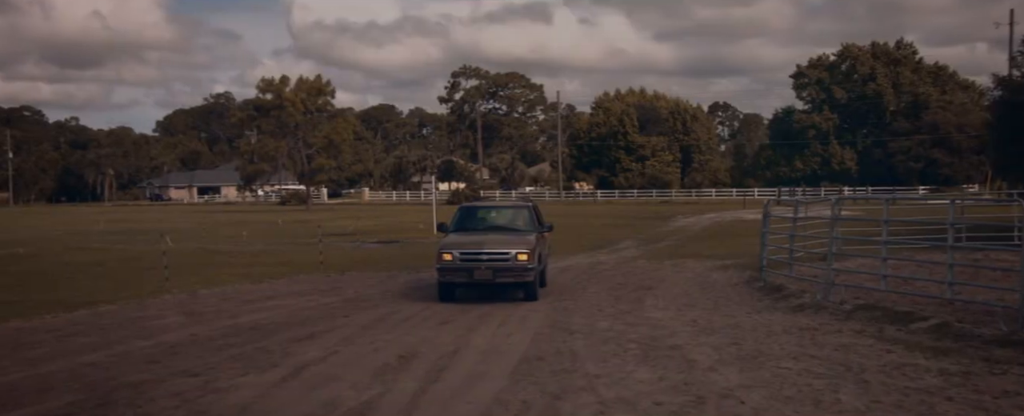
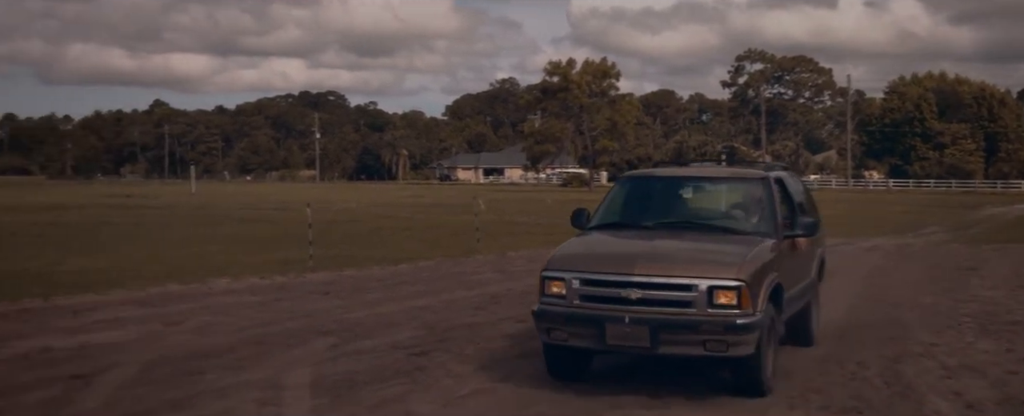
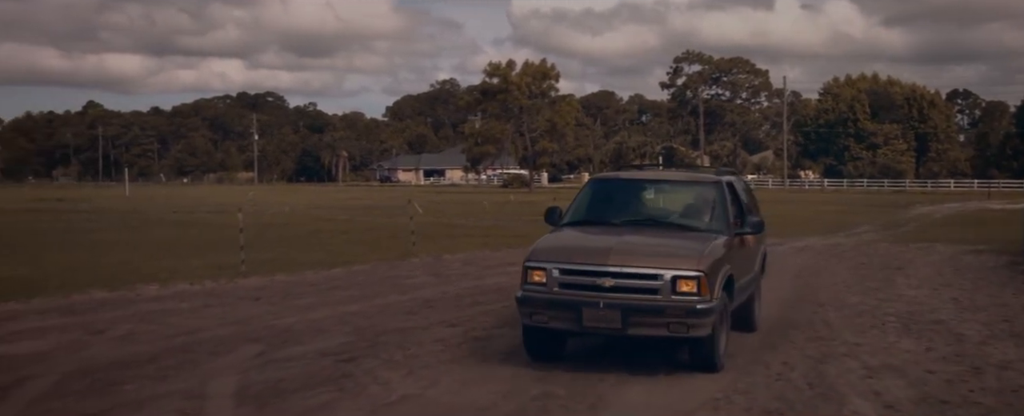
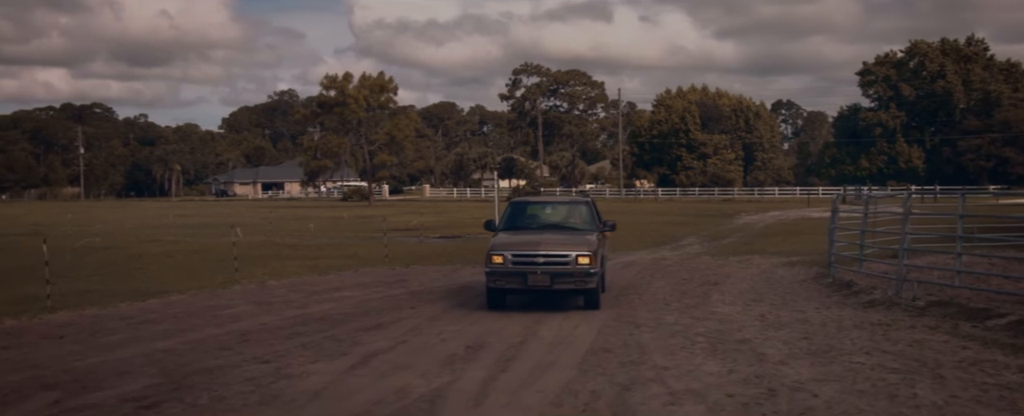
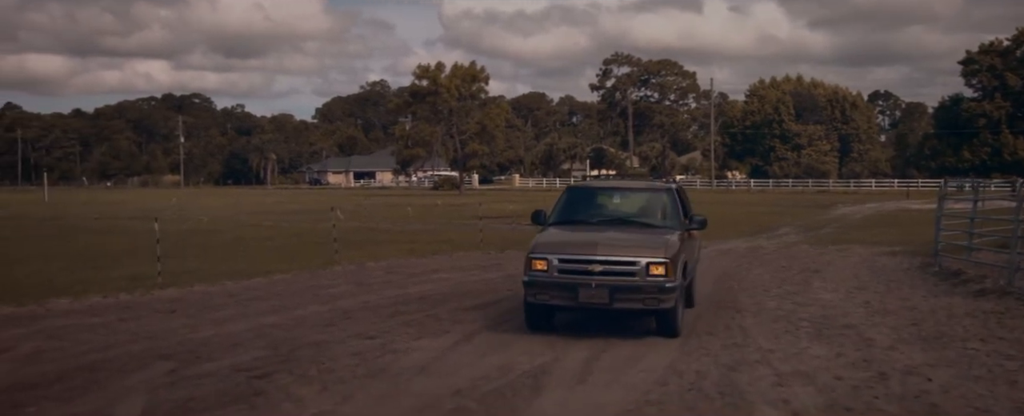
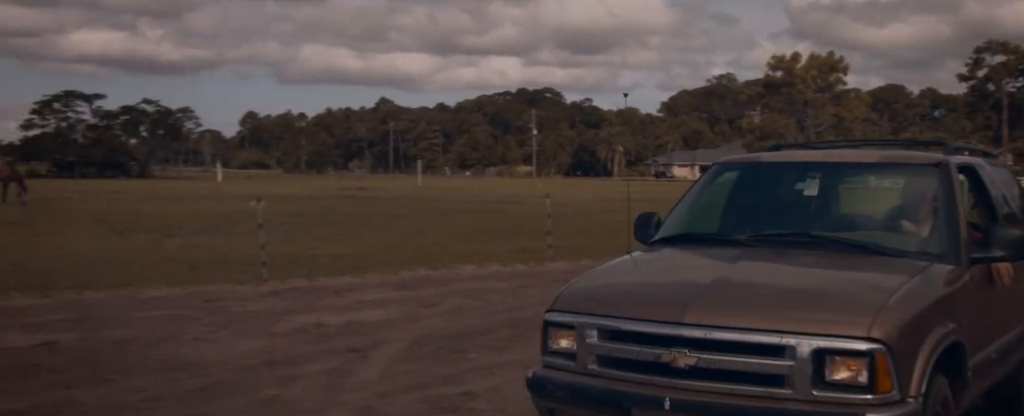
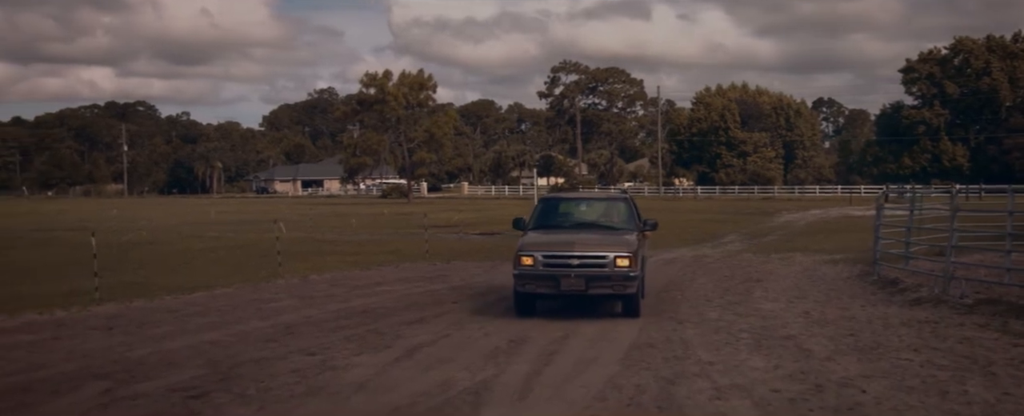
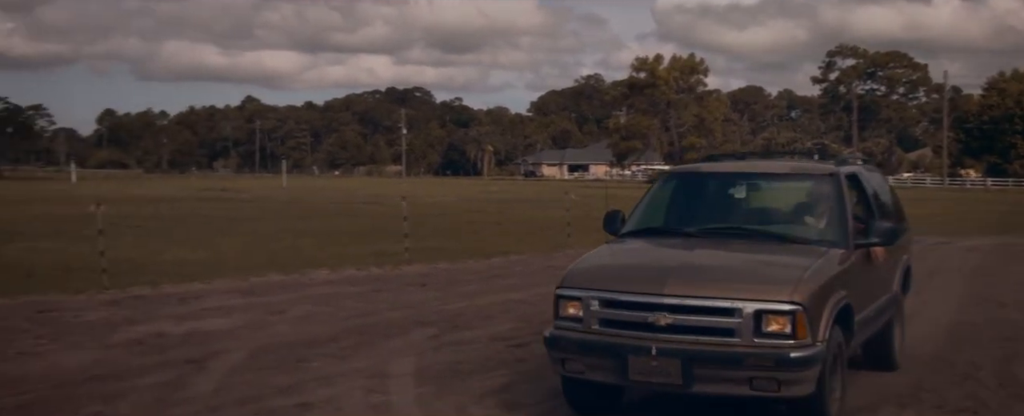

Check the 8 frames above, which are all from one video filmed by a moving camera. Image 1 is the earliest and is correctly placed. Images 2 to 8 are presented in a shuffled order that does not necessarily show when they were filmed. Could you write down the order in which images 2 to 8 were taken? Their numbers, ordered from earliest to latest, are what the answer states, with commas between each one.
4, 7, 5, 3, 2, 8, 6
